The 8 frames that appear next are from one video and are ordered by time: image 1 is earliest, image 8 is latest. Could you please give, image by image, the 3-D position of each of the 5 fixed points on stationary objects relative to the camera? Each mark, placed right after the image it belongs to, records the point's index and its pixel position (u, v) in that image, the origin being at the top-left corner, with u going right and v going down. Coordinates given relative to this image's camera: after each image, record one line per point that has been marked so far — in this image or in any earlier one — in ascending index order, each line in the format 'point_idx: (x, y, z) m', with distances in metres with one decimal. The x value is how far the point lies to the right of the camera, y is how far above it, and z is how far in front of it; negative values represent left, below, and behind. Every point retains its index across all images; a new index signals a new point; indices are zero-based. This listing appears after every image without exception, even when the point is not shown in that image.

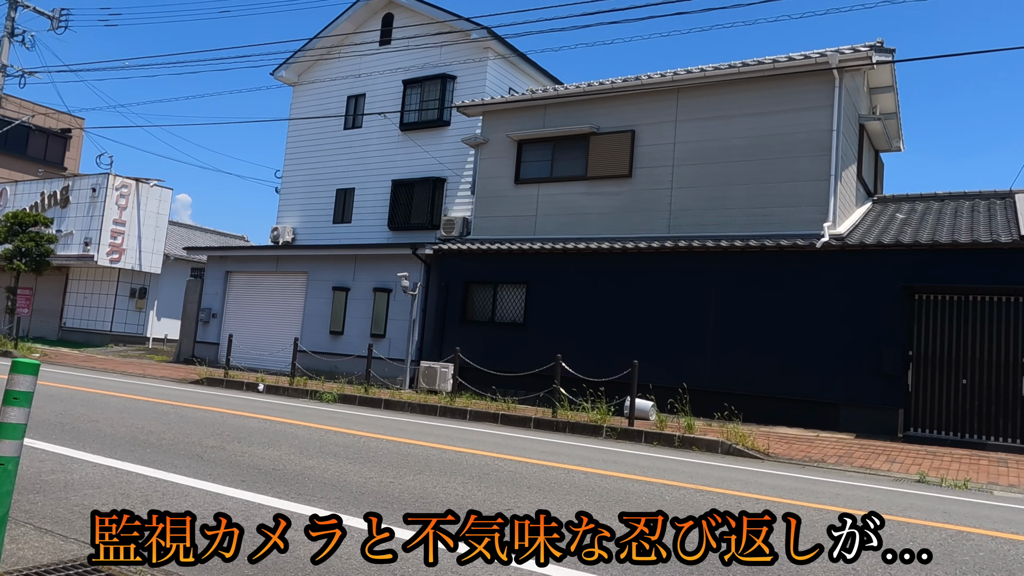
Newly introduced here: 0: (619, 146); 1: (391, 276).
0: (+2.3, +3.0, +16.2) m
1: (-3.0, +0.3, +19.0) m
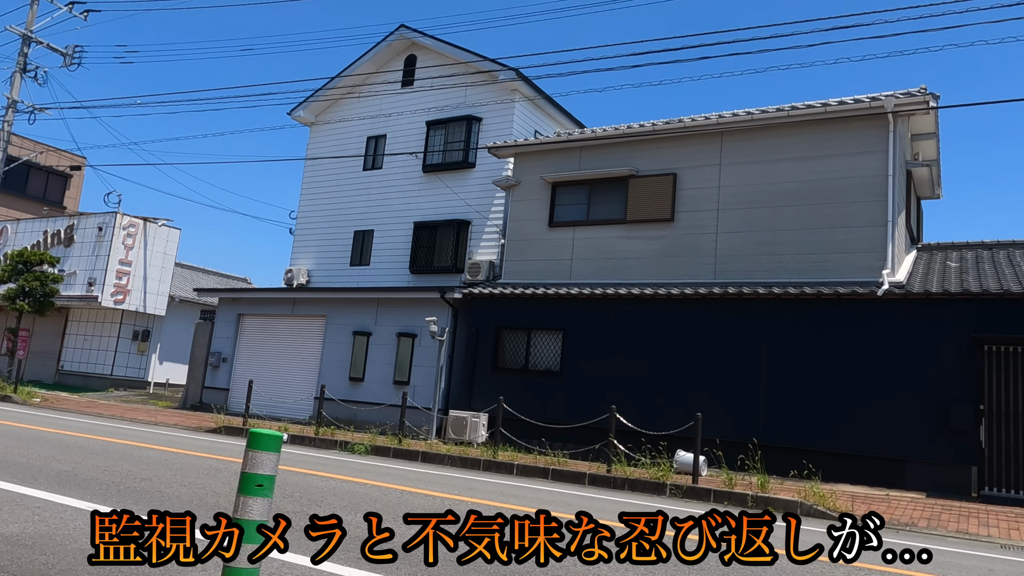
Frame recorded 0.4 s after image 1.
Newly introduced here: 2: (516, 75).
0: (+3.1, +2.0, +15.7) m
1: (-2.3, -0.8, +18.3) m
2: (+0.1, +5.6, +20.0) m
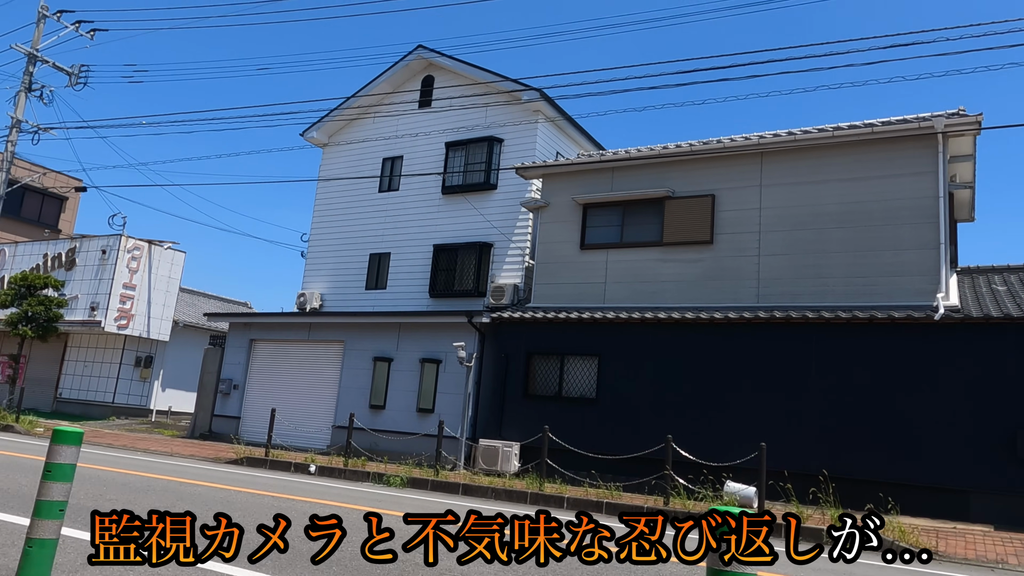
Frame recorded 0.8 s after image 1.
0: (+3.7, +1.5, +15.4) m
1: (-1.7, -1.4, +17.7) m
2: (+0.7, +5.0, +19.6) m
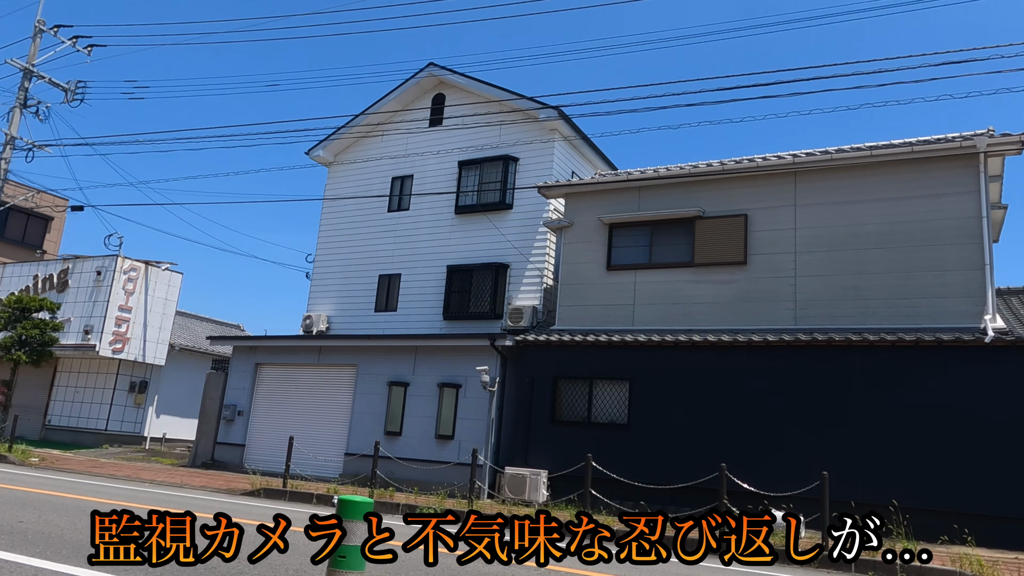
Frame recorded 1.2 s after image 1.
0: (+4.3, +1.1, +15.0) m
1: (-1.2, -1.9, +17.2) m
2: (+1.2, +4.4, +19.3) m
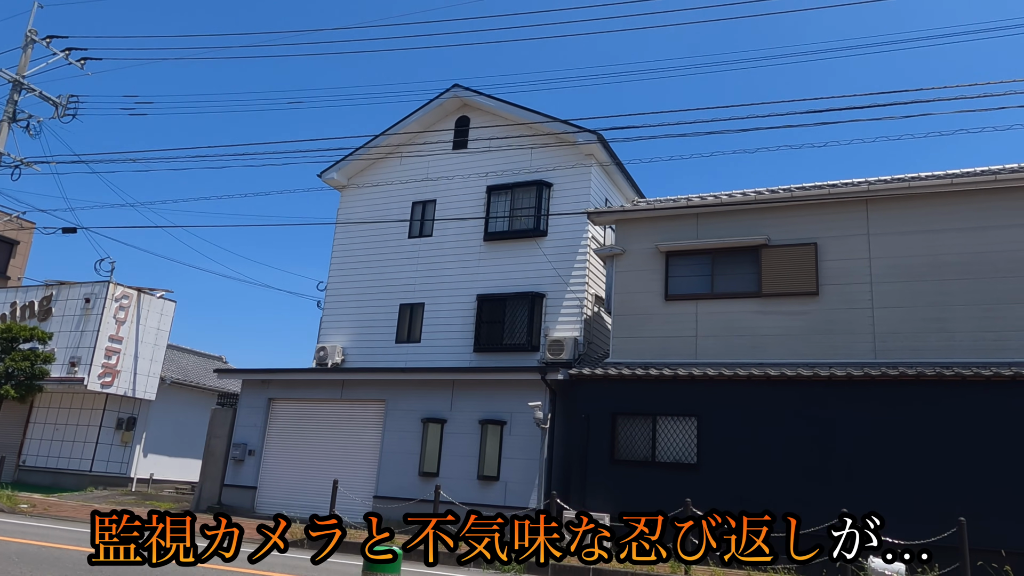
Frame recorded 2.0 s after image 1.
0: (+5.4, +0.5, +14.4) m
1: (-0.2, -2.5, +16.1) m
2: (+2.1, +3.7, +18.7) m
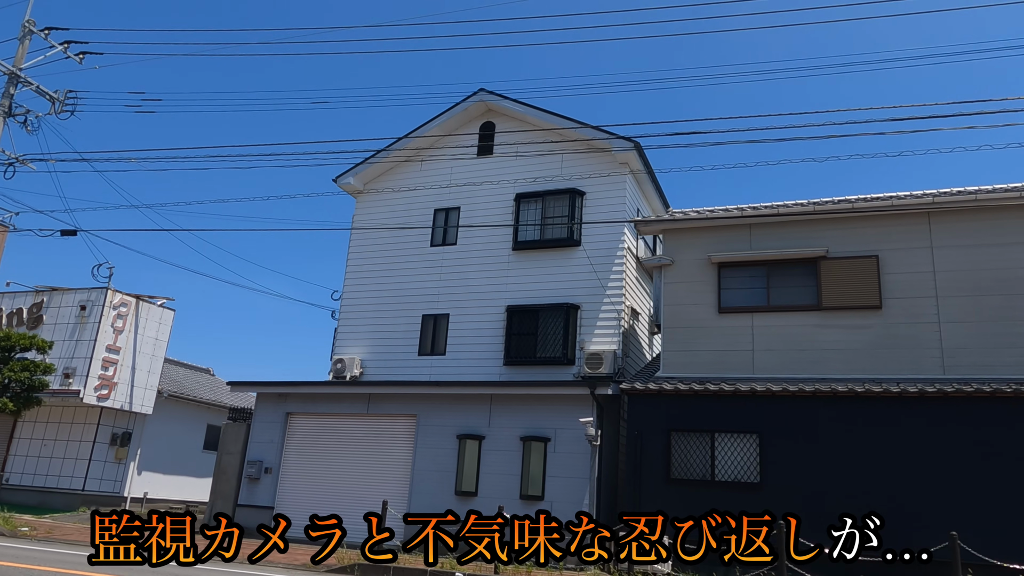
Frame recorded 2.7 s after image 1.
0: (+6.4, +0.3, +14.1) m
1: (+0.7, -2.7, +15.4) m
2: (+2.9, +3.4, +18.2) m
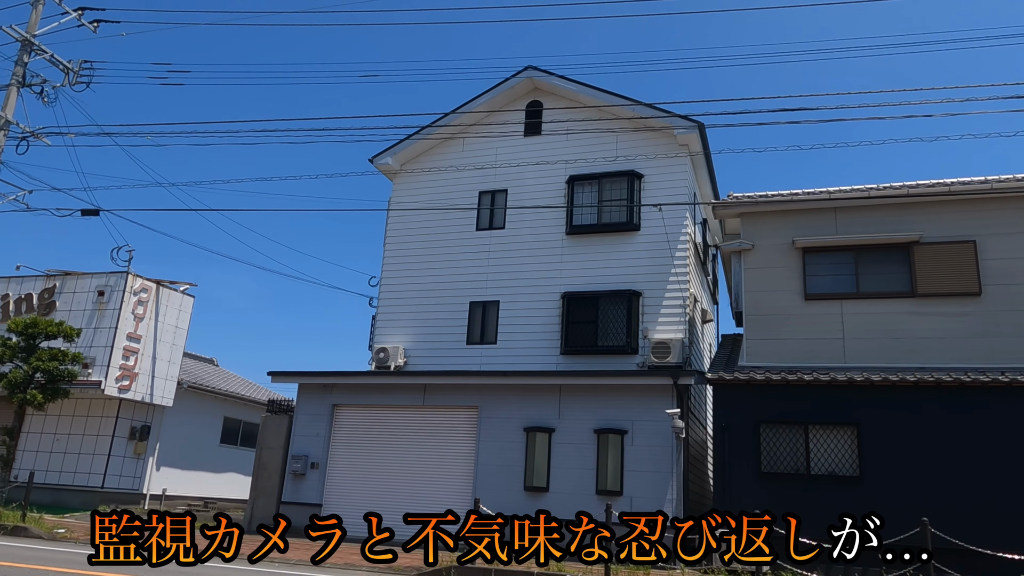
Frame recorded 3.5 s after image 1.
0: (+7.9, +0.5, +13.6) m
1: (+2.1, -2.4, +14.7) m
2: (+4.2, +3.7, +17.5) m
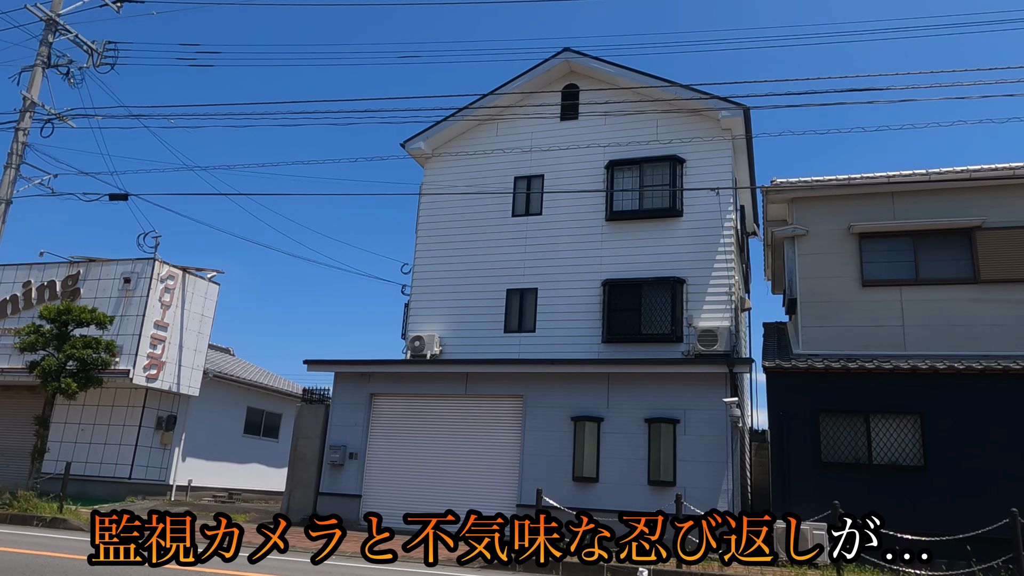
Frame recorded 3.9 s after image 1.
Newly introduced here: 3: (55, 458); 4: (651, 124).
0: (+8.9, +0.8, +13.3) m
1: (+3.1, -2.2, +14.3) m
2: (+5.1, +4.0, +17.1) m
3: (-11.6, -4.3, +19.5) m
4: (+3.3, +3.9, +18.2) m
